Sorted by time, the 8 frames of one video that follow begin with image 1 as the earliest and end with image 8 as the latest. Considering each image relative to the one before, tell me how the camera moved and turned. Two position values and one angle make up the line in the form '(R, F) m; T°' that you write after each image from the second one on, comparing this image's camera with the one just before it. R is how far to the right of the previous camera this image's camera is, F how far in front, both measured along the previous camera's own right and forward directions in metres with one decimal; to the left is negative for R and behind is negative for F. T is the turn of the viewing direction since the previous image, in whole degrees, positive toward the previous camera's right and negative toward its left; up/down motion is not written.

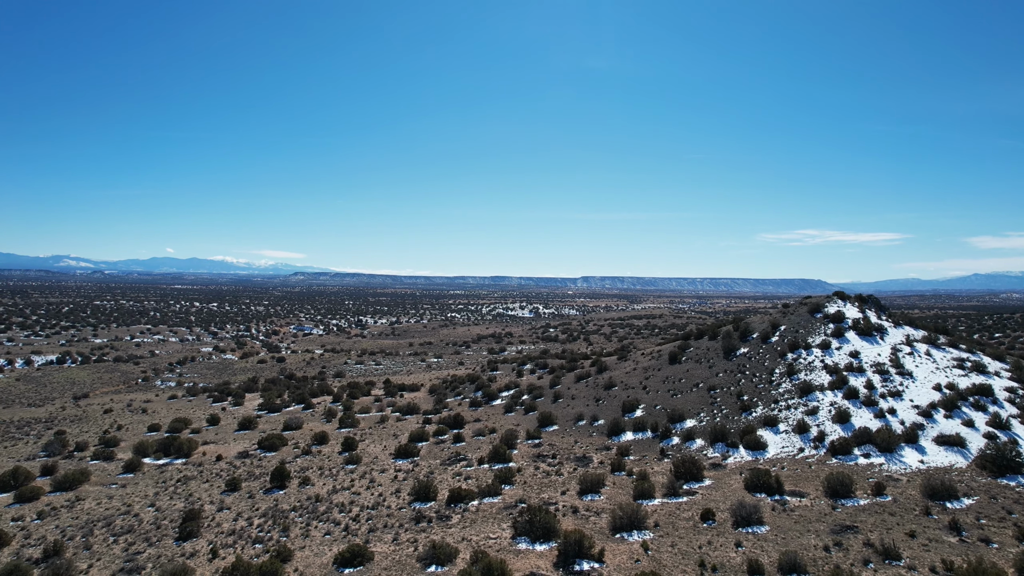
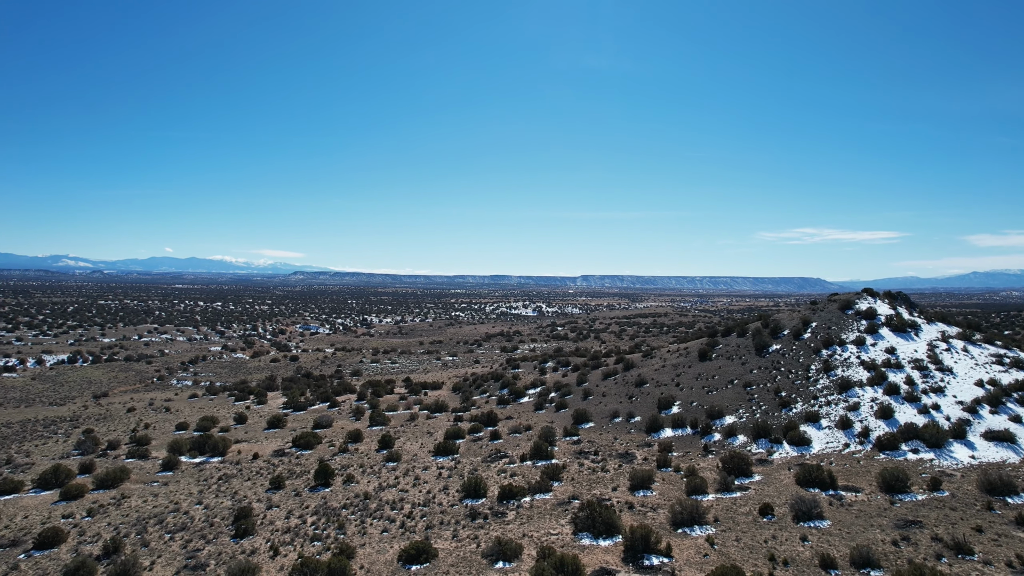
(-1.9, 0.0) m; 0°
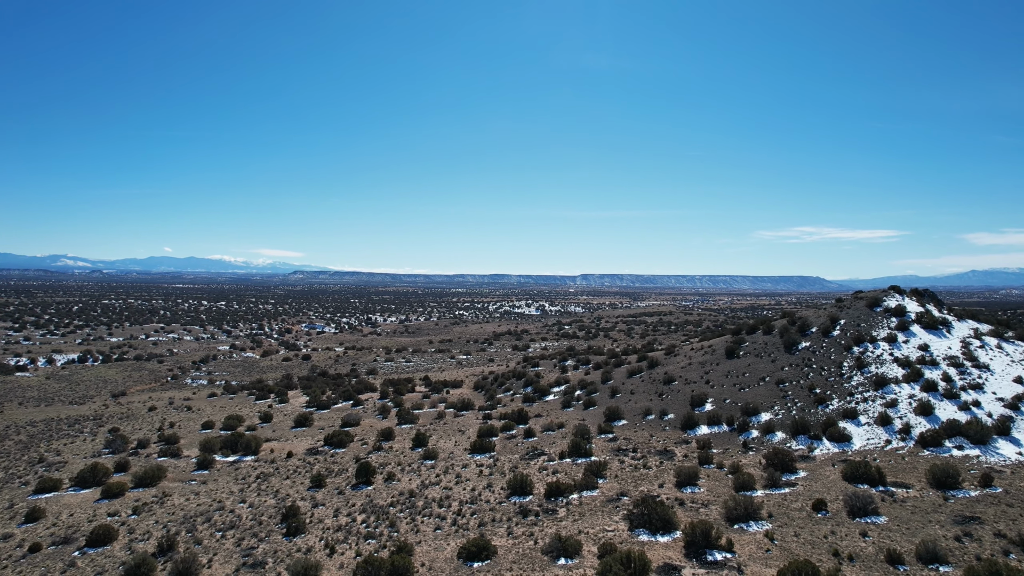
(-1.8, 0.0) m; 0°
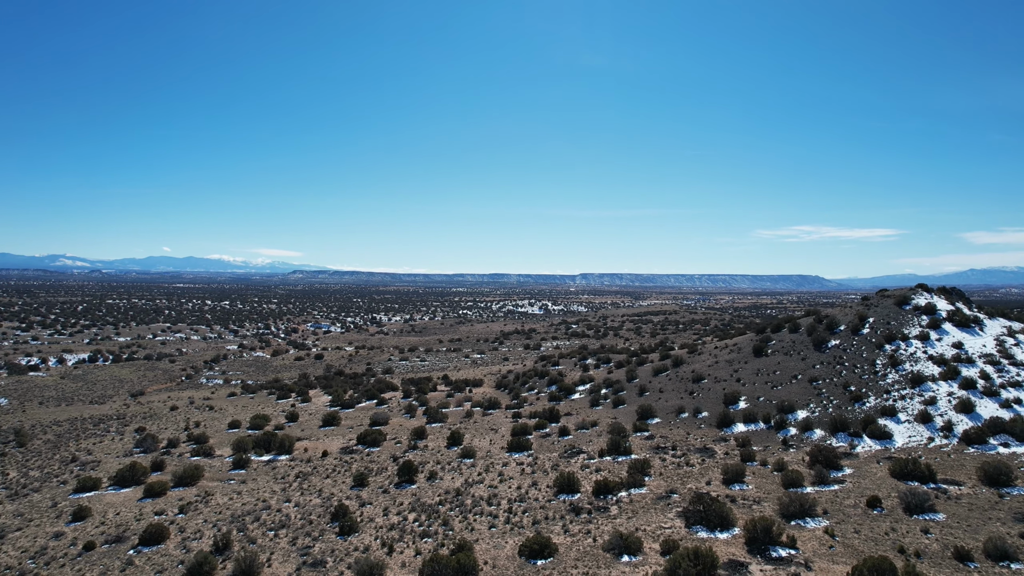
(-1.8, 0.0) m; 0°
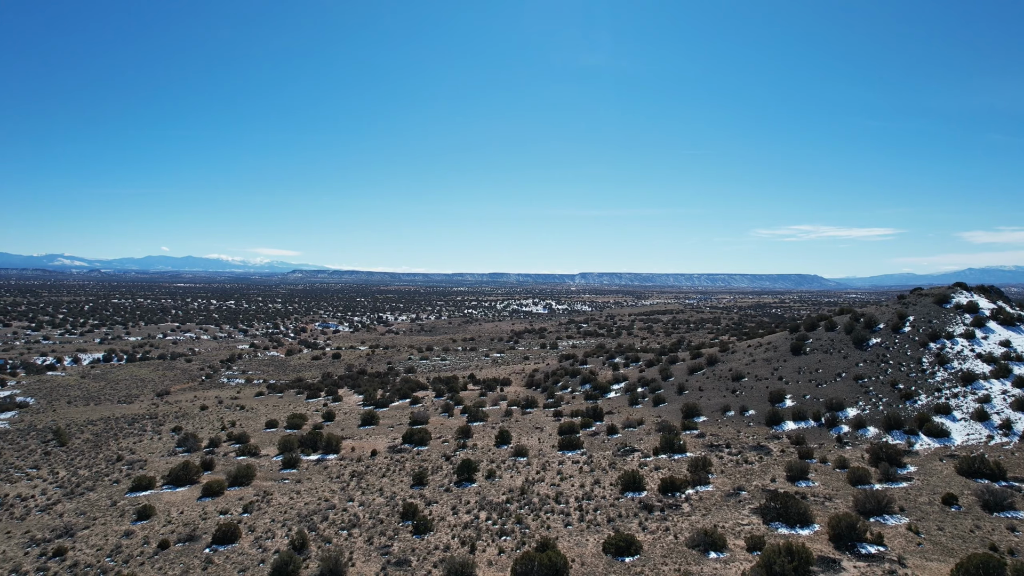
(-2.5, 0.0) m; 0°
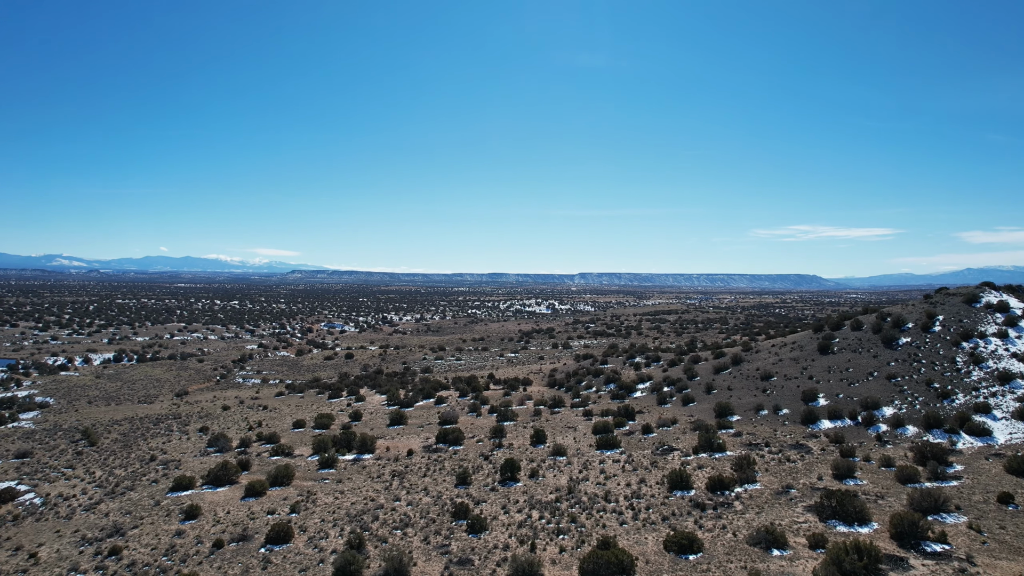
(-1.9, 0.0) m; 0°
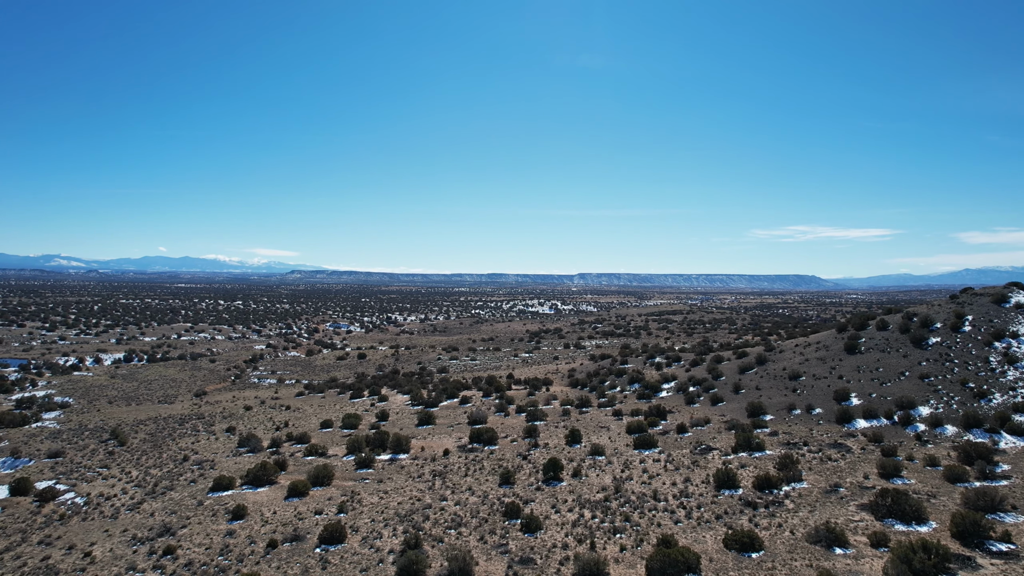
(-1.9, 0.0) m; 0°
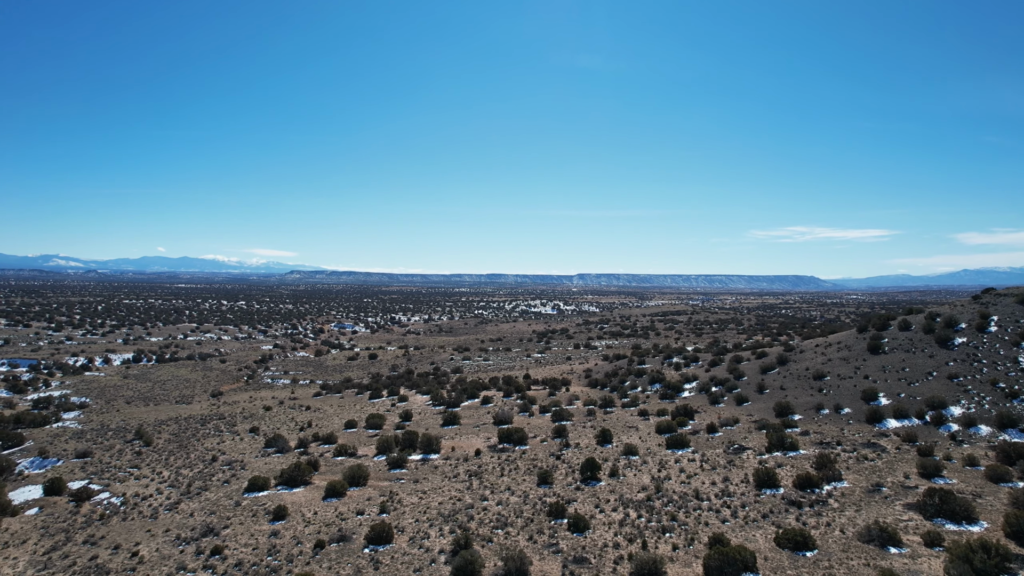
(-1.6, 0.0) m; 0°
